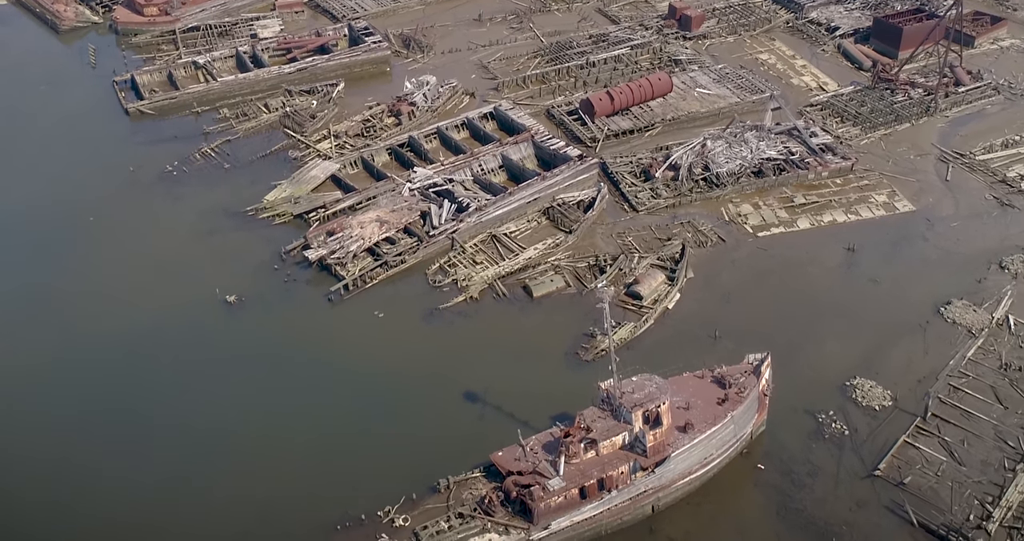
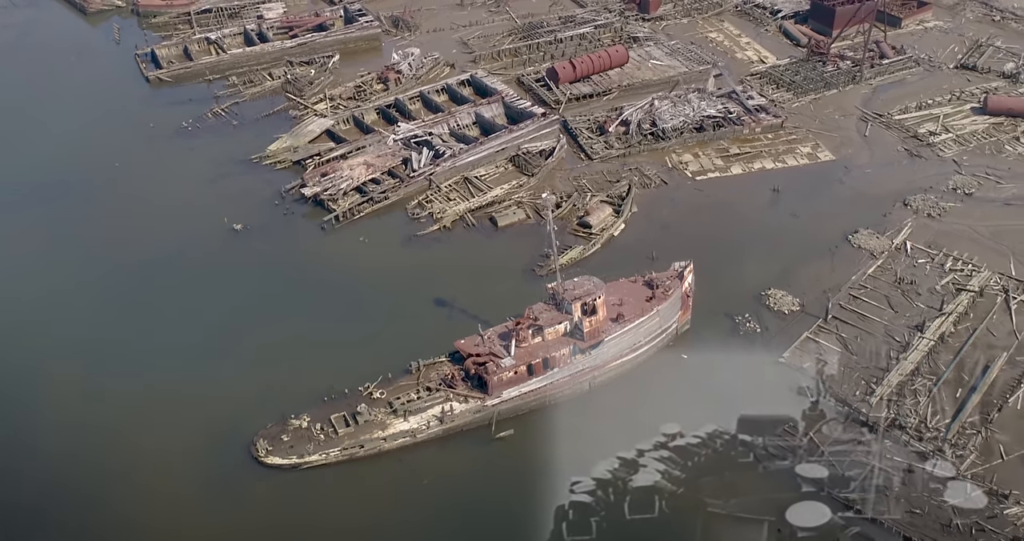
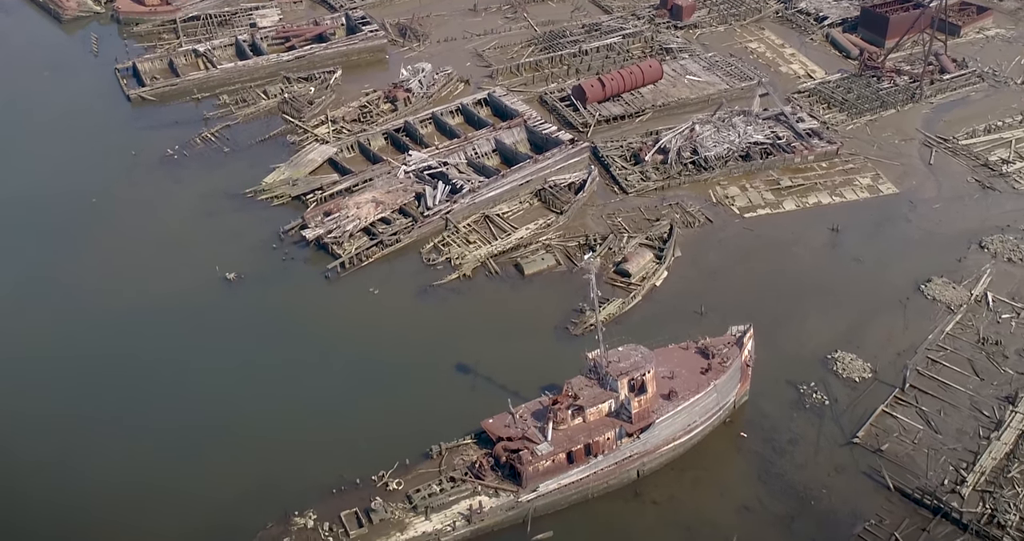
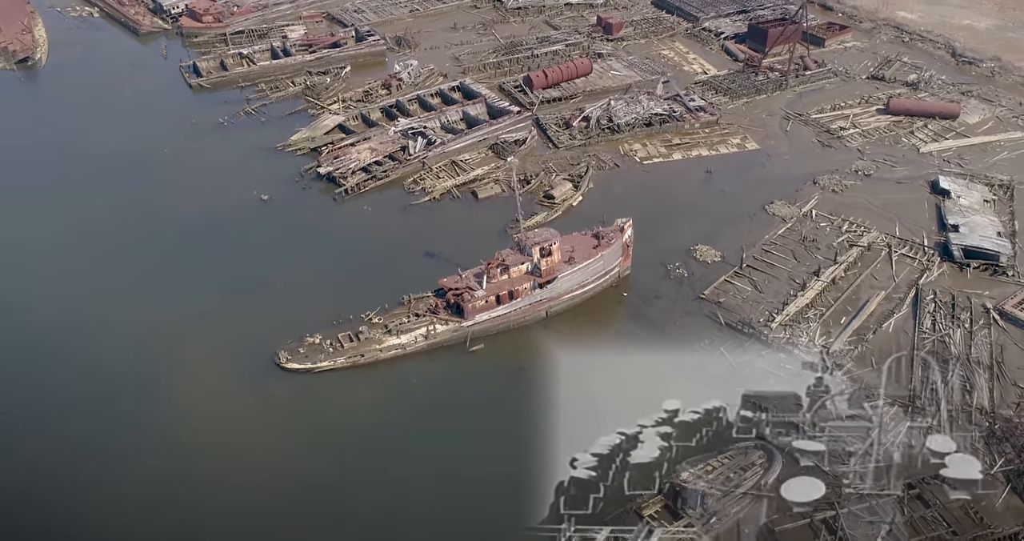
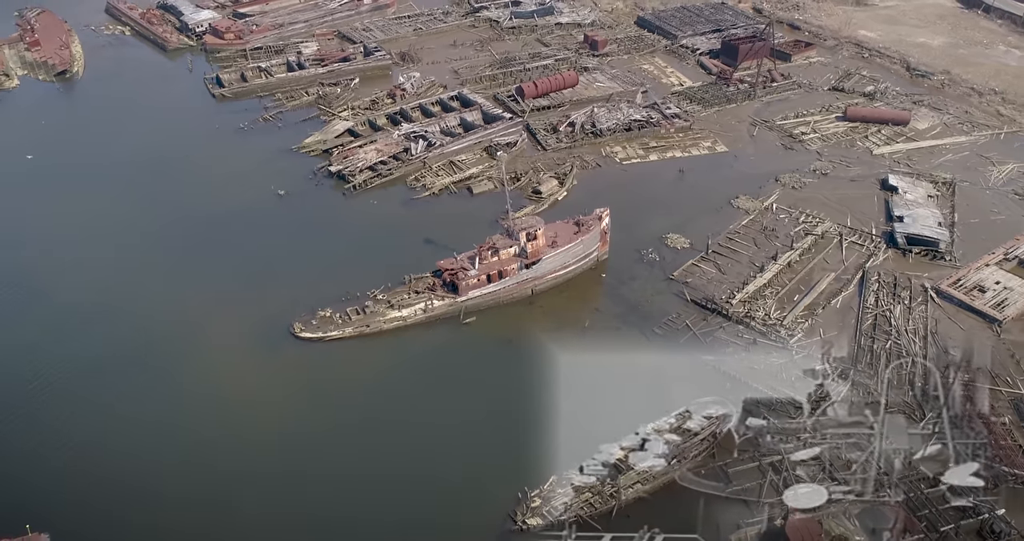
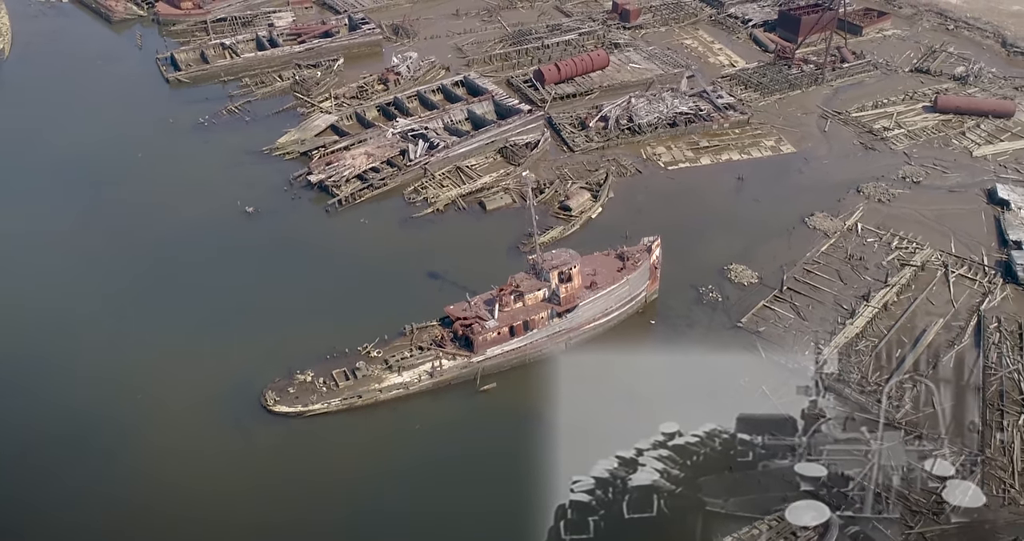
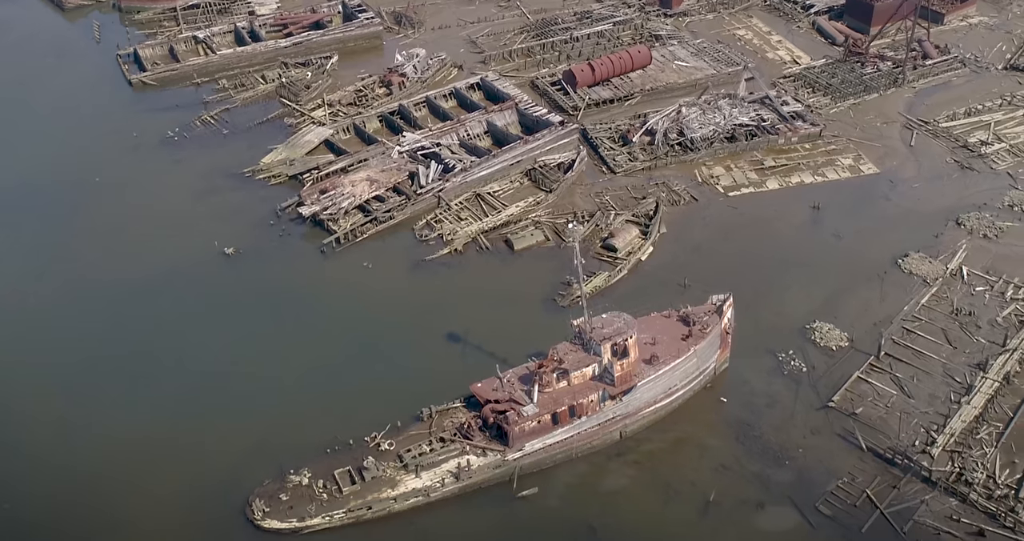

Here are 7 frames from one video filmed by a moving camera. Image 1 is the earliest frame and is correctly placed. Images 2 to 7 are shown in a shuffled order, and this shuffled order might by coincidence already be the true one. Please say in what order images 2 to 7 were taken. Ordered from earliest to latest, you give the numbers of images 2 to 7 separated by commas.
3, 7, 2, 6, 4, 5
